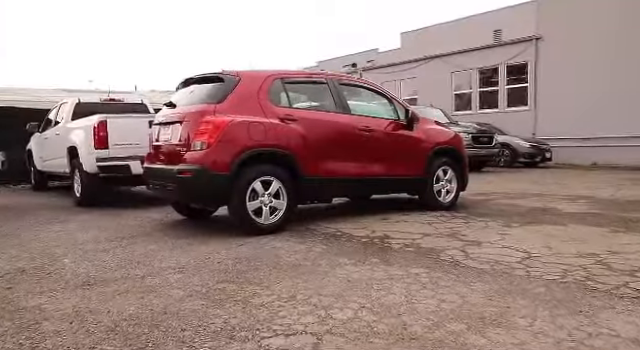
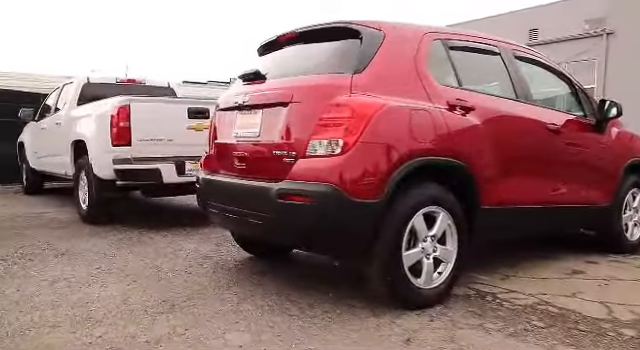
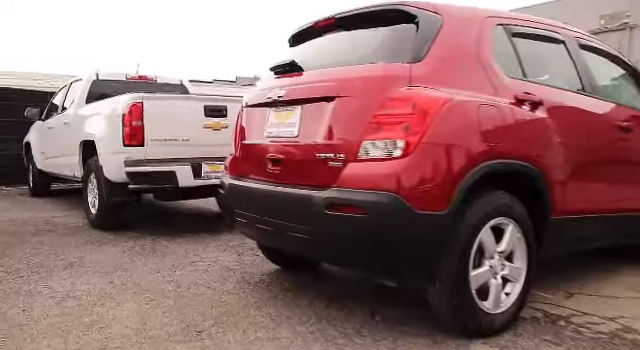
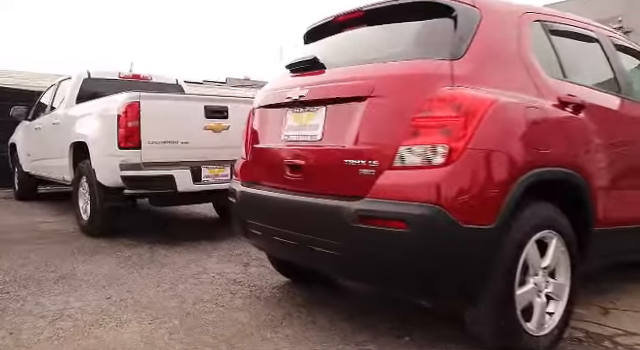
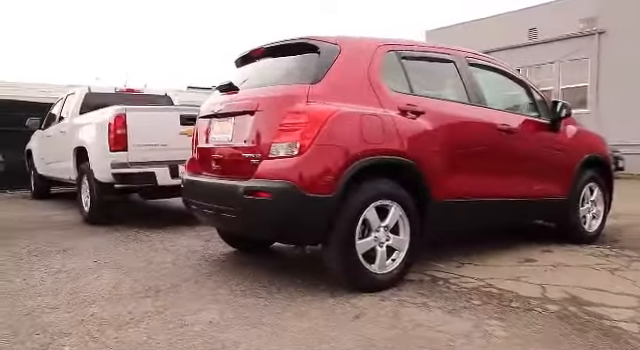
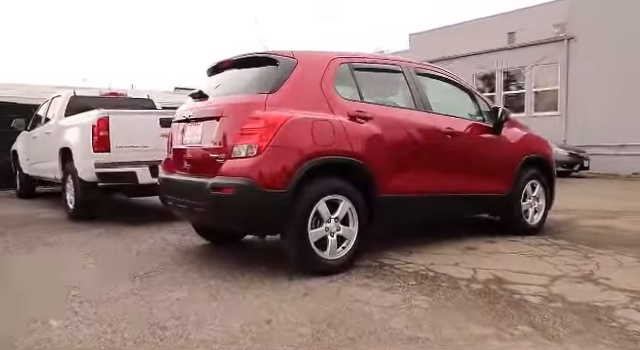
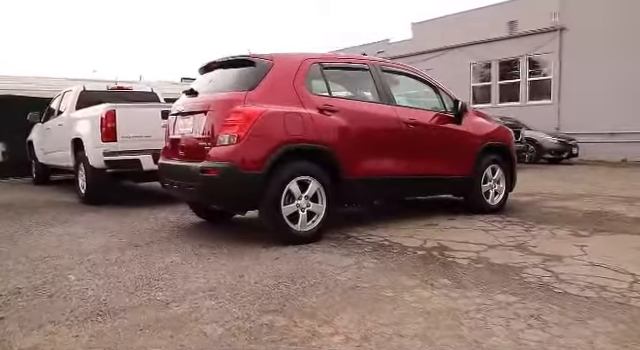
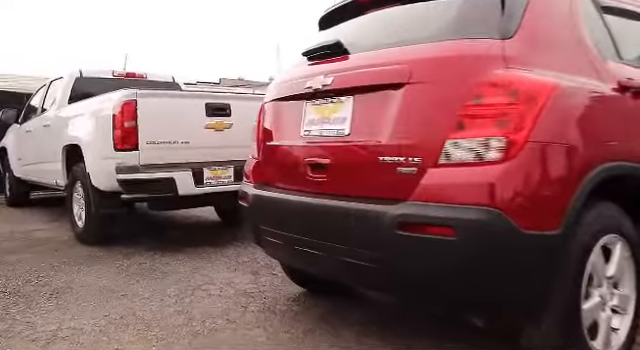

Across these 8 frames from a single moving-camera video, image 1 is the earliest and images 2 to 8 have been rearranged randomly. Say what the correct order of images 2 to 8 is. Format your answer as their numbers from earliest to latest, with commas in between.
7, 6, 5, 2, 3, 4, 8
